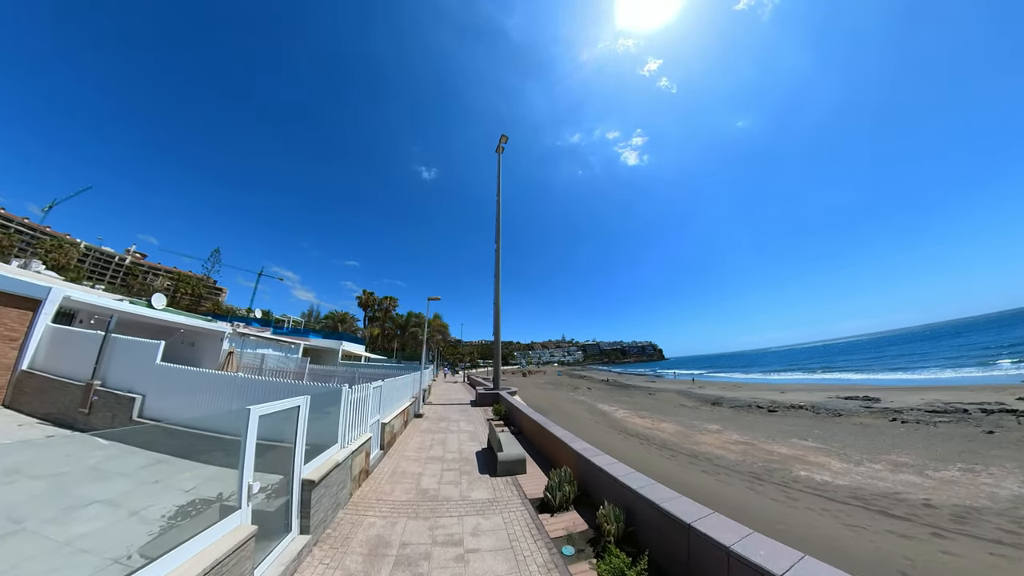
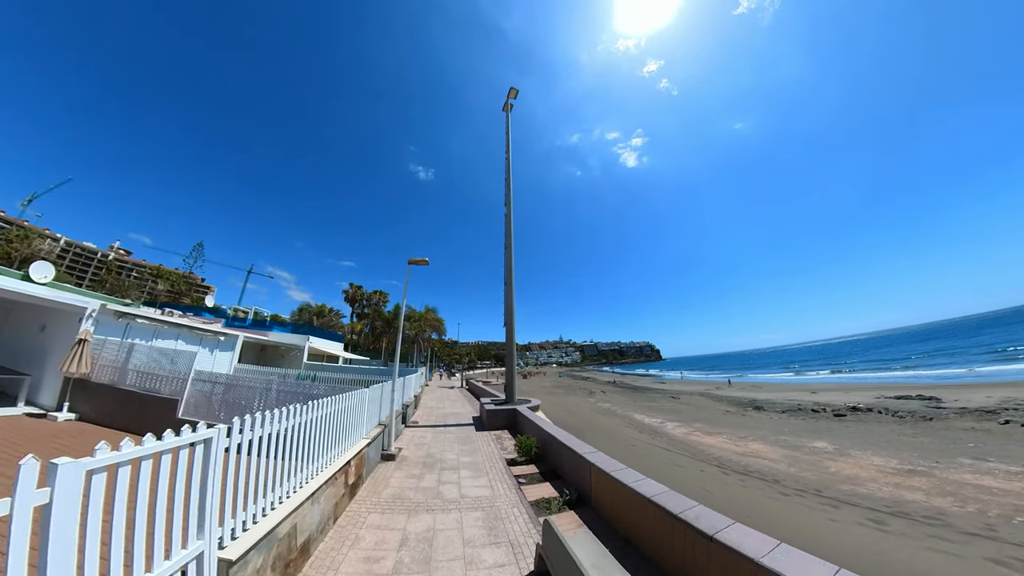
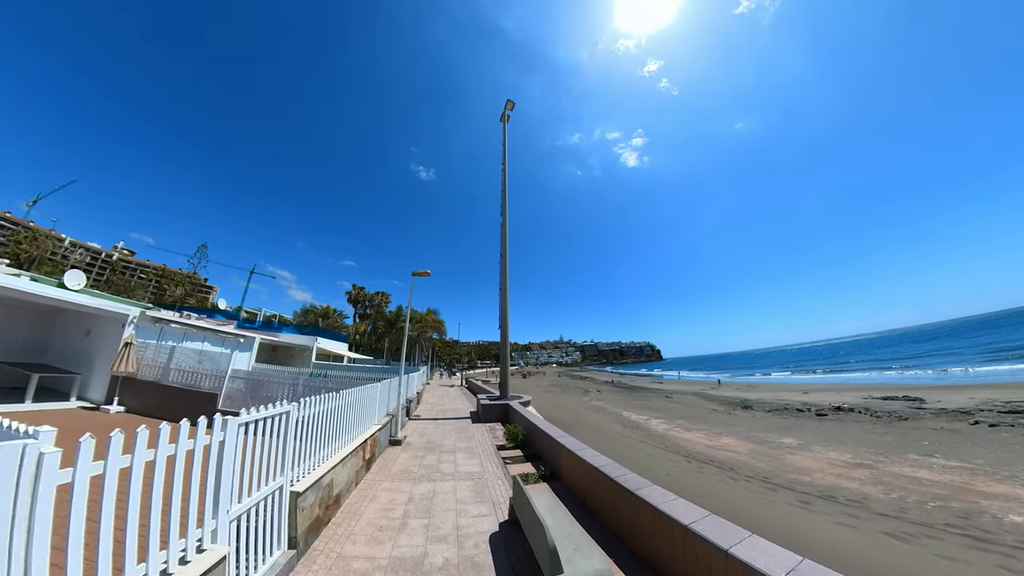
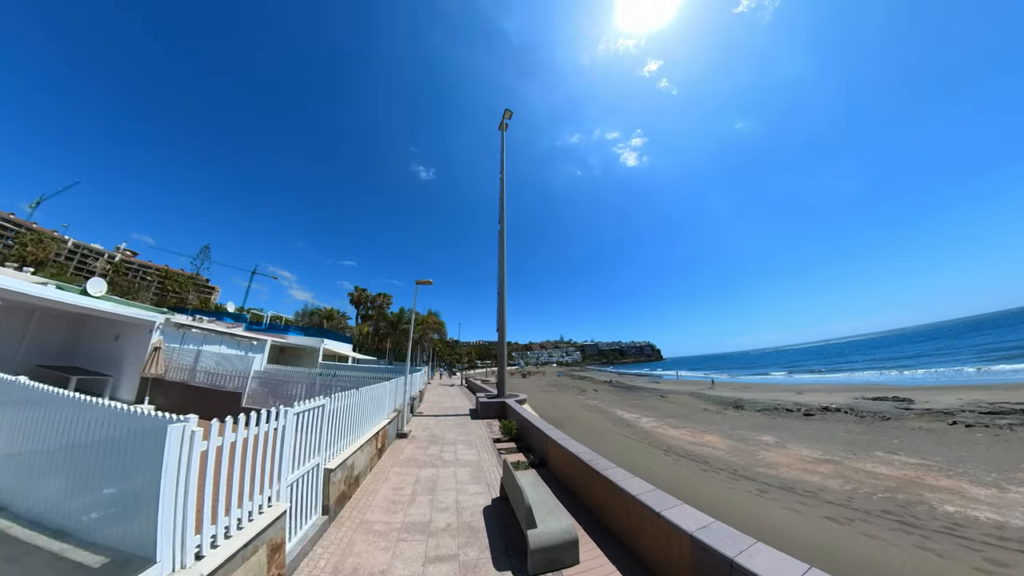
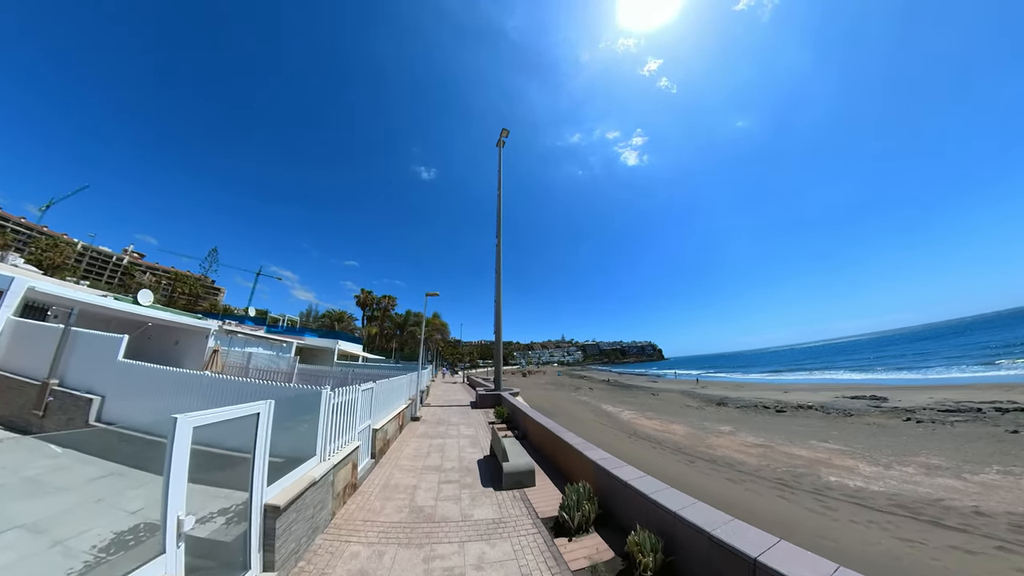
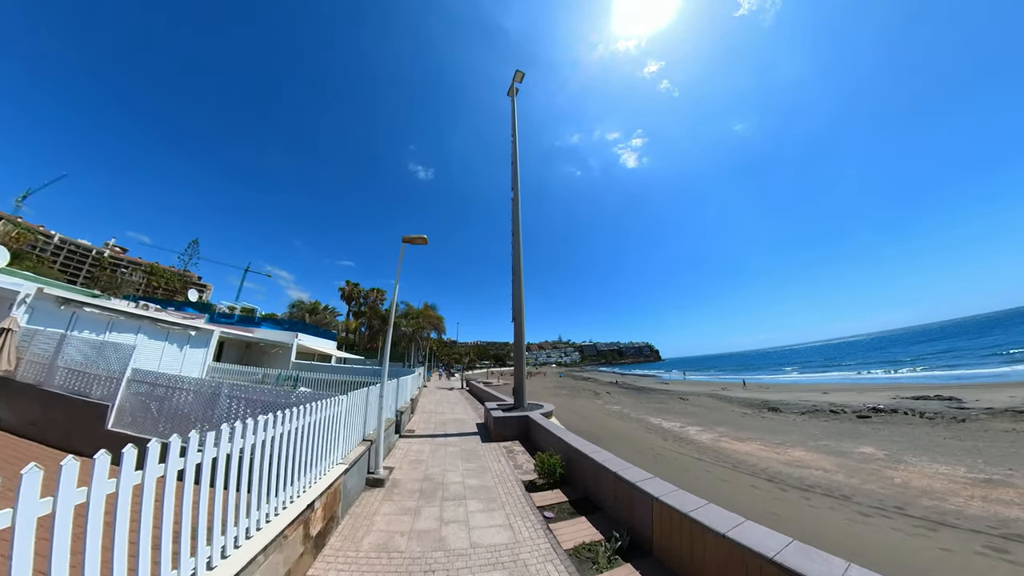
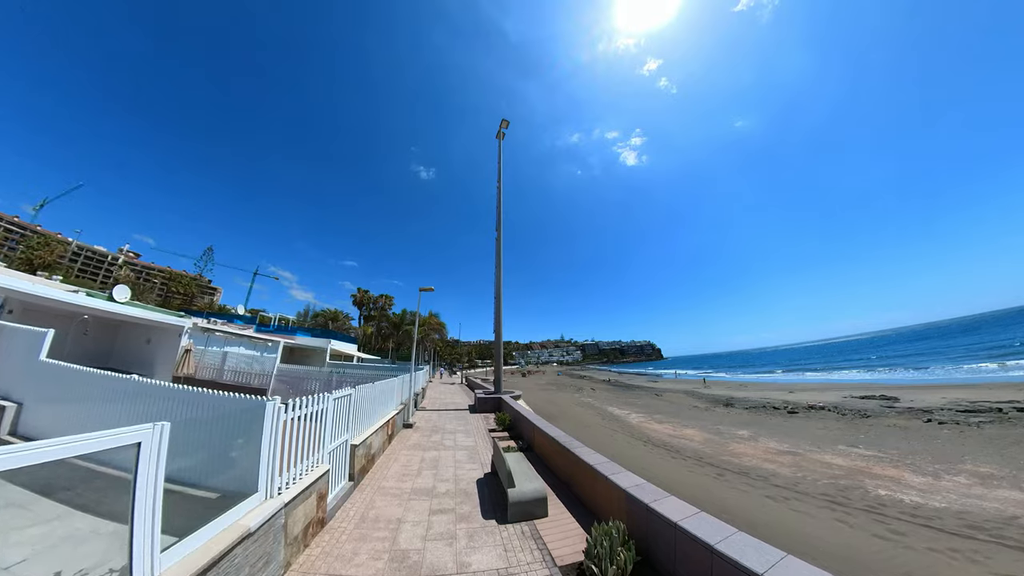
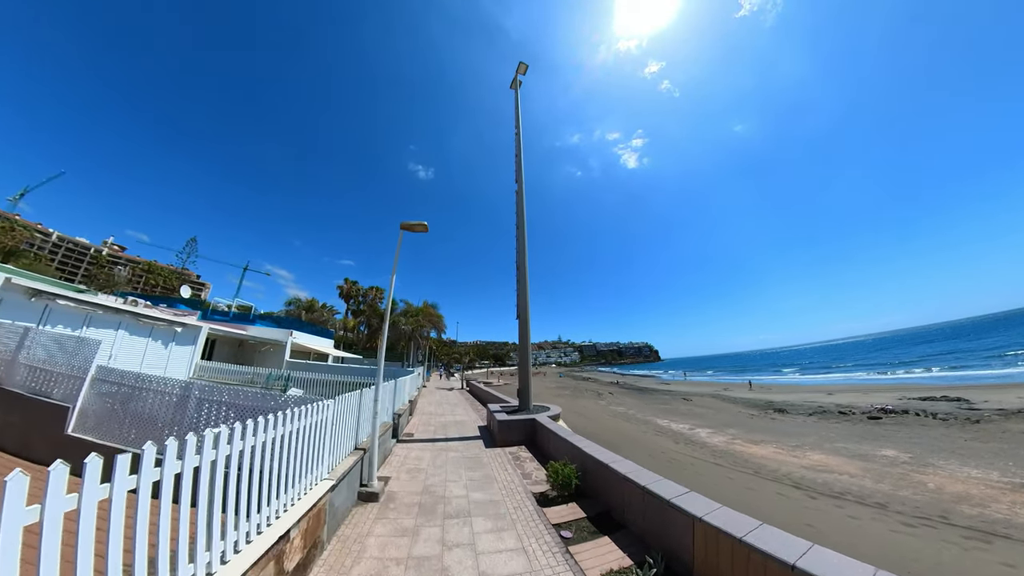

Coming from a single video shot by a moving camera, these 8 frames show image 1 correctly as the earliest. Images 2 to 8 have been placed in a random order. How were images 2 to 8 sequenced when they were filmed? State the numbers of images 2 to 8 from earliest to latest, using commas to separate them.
5, 7, 4, 3, 2, 6, 8
